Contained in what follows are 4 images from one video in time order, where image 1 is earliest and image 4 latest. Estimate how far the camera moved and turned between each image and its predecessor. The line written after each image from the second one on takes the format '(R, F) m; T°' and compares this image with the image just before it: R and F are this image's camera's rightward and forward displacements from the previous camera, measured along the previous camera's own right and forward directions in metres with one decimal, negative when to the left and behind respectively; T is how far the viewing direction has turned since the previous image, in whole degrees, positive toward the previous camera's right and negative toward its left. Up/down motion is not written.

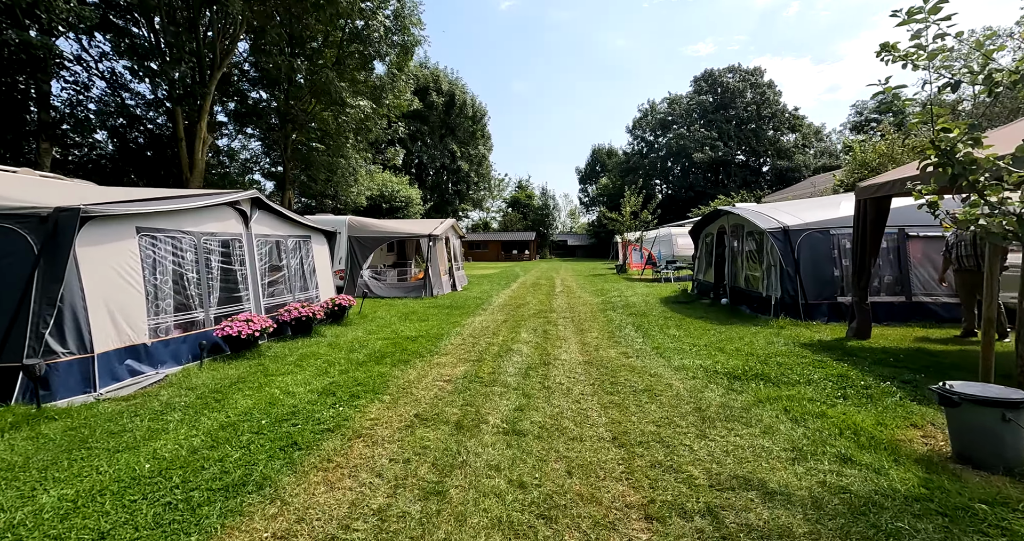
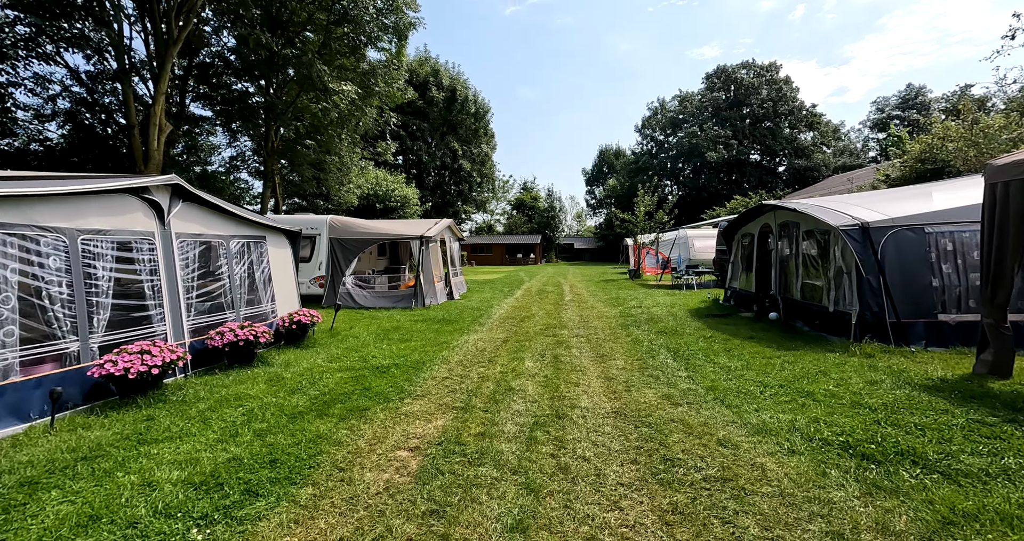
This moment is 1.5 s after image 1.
(0.0, +1.6) m; -1°
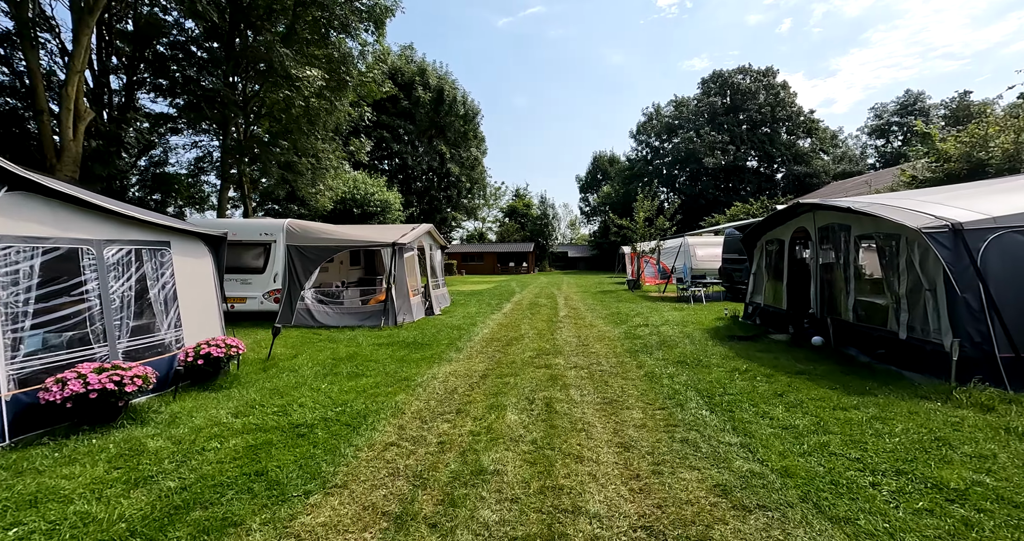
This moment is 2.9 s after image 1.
(+0.1, +1.6) m; +1°
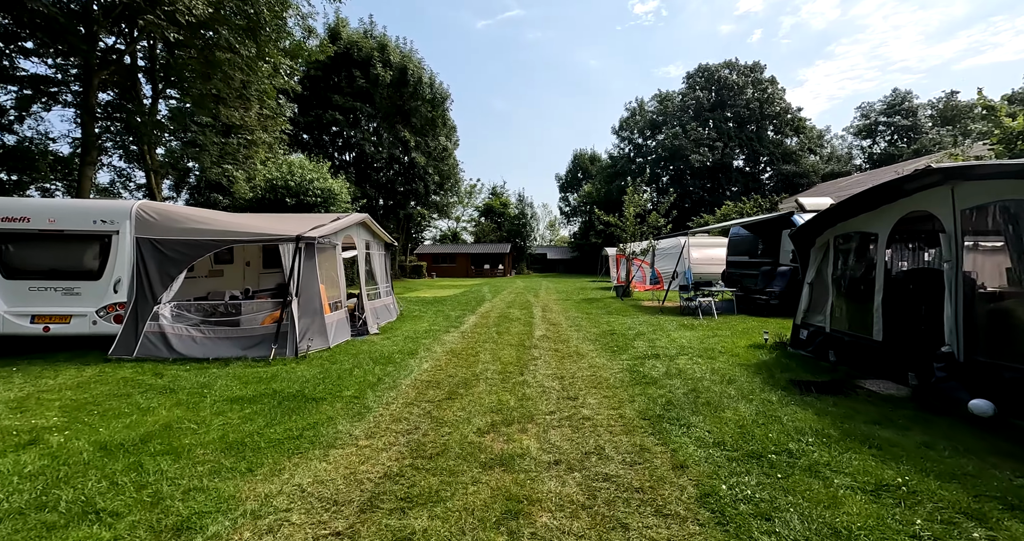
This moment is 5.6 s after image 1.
(+0.4, +3.0) m; +2°
